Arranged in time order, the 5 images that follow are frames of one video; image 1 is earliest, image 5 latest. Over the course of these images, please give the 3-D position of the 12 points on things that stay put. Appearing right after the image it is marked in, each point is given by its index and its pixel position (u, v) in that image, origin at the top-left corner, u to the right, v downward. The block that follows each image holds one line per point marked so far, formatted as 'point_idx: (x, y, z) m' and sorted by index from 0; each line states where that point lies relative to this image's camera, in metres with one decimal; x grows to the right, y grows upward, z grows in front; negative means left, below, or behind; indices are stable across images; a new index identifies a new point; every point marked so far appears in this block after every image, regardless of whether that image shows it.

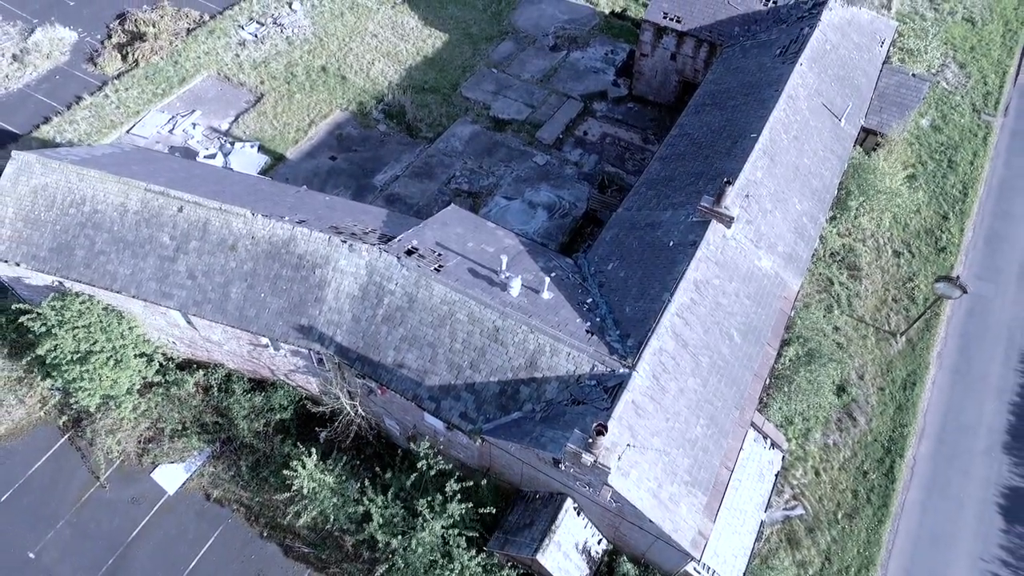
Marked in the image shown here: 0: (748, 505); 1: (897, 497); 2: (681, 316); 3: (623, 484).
0: (+5.6, -5.2, +16.3) m
1: (+10.7, -5.8, +18.9) m
2: (+3.8, -0.6, +15.2) m
3: (+2.1, -3.7, +13.0) m
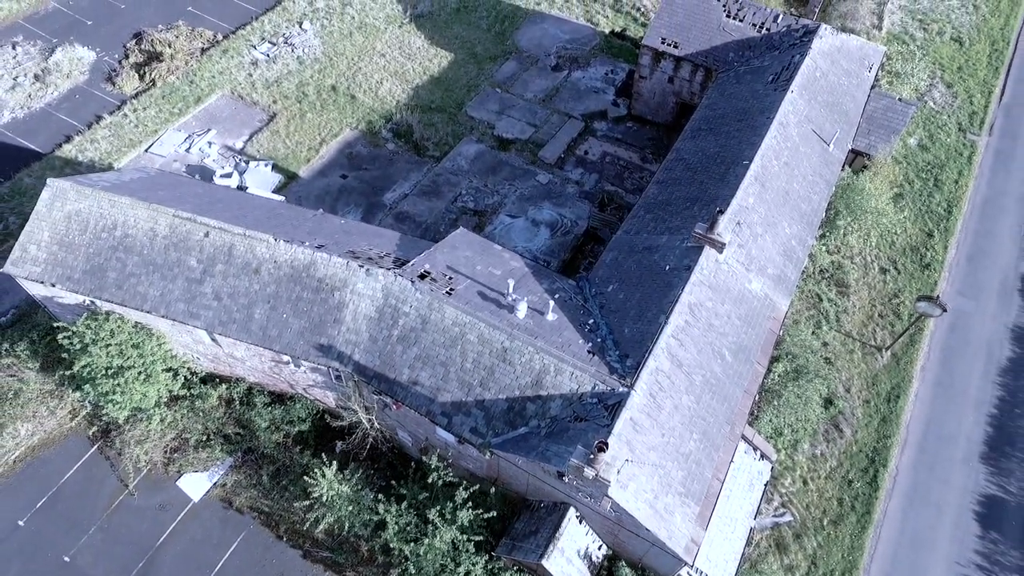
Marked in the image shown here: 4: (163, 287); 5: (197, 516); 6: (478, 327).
0: (+5.8, -5.8, +17.4) m
1: (+10.8, -6.3, +20.0) m
2: (+3.9, -1.2, +16.3) m
3: (+2.3, -4.3, +14.1) m
4: (-9.3, 0.0, +18.0) m
5: (-8.8, -6.3, +18.9) m
6: (-0.8, -0.9, +16.4) m
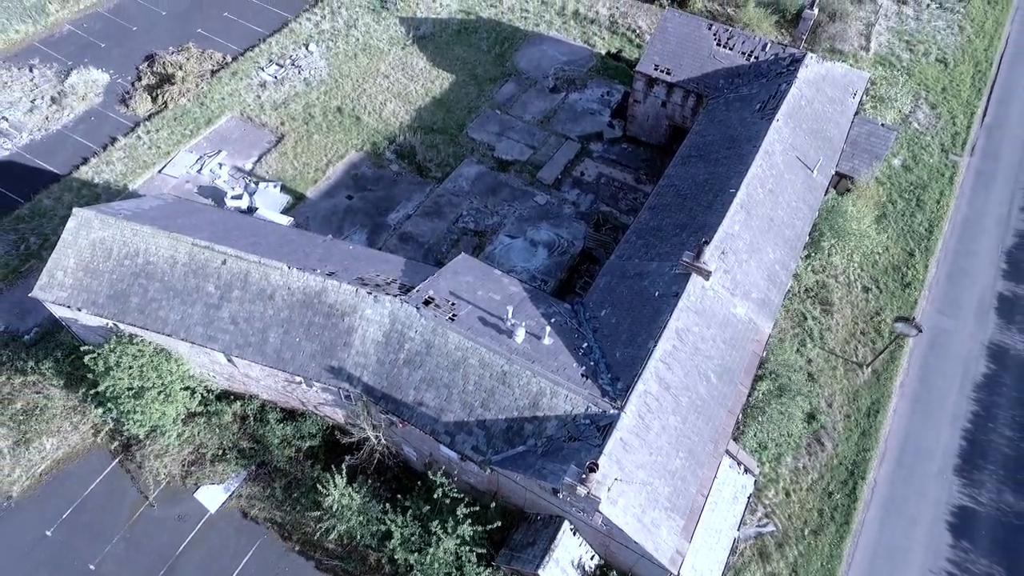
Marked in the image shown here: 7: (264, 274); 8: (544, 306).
0: (+5.8, -6.5, +18.6) m
1: (+10.8, -7.0, +21.2) m
2: (+3.9, -1.9, +17.5) m
3: (+2.2, -5.0, +15.3) m
4: (-9.3, -0.7, +19.2) m
5: (-8.8, -7.0, +20.1) m
6: (-0.8, -1.6, +17.6) m
7: (-6.9, +0.4, +19.0) m
8: (+0.9, -0.5, +19.6) m
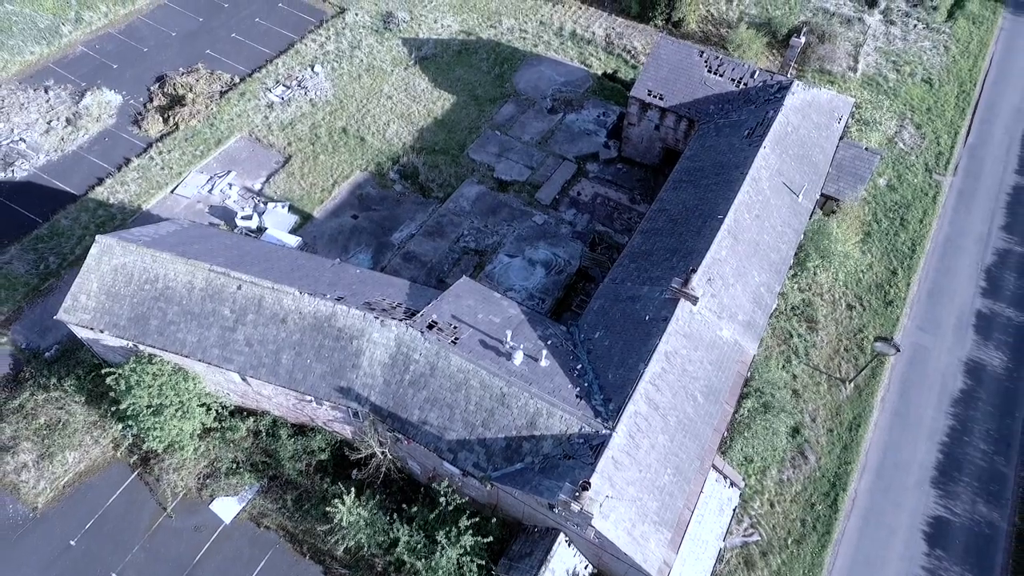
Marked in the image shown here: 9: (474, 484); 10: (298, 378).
0: (+5.7, -7.2, +19.7) m
1: (+10.7, -7.8, +22.4) m
2: (+3.9, -2.6, +18.7) m
3: (+2.2, -5.7, +16.4) m
4: (-9.3, -1.4, +20.3) m
5: (-8.8, -7.7, +21.2) m
6: (-0.9, -2.4, +18.7) m
7: (-6.9, -0.3, +20.1) m
8: (+0.9, -1.2, +20.7) m
9: (-1.1, -5.5, +19.2) m
10: (-6.2, -2.6, +19.7) m
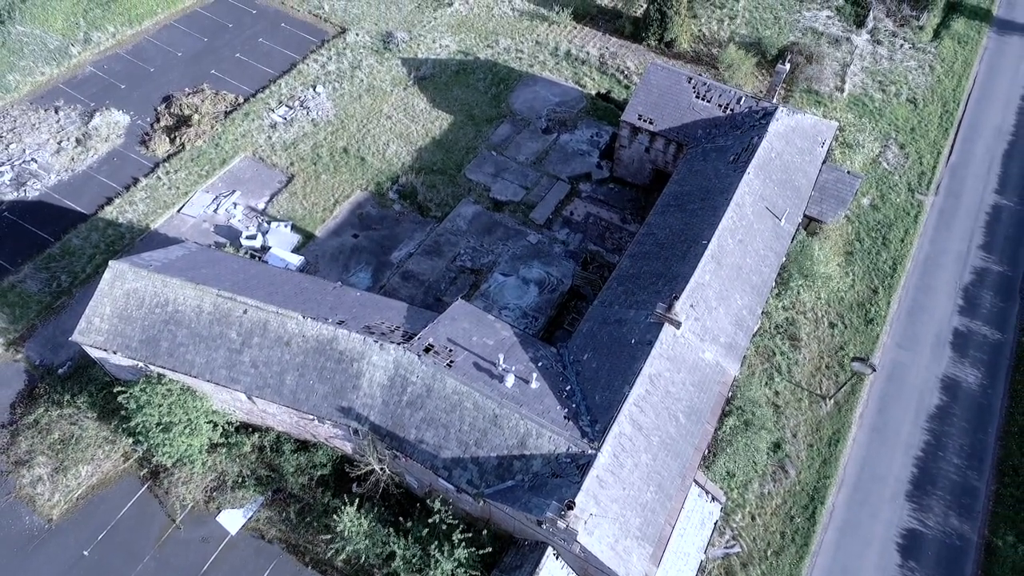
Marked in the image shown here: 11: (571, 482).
0: (+5.5, -8.0, +20.8) m
1: (+10.5, -8.6, +23.4) m
2: (+3.6, -3.4, +19.7) m
3: (+2.0, -6.5, +17.5) m
4: (-9.6, -2.1, +21.4) m
5: (-9.1, -8.5, +22.3) m
6: (-1.1, -3.1, +19.8) m
7: (-7.2, -1.1, +21.2) m
8: (+0.6, -2.0, +21.8) m
9: (-1.3, -6.3, +20.3) m
10: (-6.4, -3.4, +20.8) m
11: (+1.6, -5.2, +18.3) m
